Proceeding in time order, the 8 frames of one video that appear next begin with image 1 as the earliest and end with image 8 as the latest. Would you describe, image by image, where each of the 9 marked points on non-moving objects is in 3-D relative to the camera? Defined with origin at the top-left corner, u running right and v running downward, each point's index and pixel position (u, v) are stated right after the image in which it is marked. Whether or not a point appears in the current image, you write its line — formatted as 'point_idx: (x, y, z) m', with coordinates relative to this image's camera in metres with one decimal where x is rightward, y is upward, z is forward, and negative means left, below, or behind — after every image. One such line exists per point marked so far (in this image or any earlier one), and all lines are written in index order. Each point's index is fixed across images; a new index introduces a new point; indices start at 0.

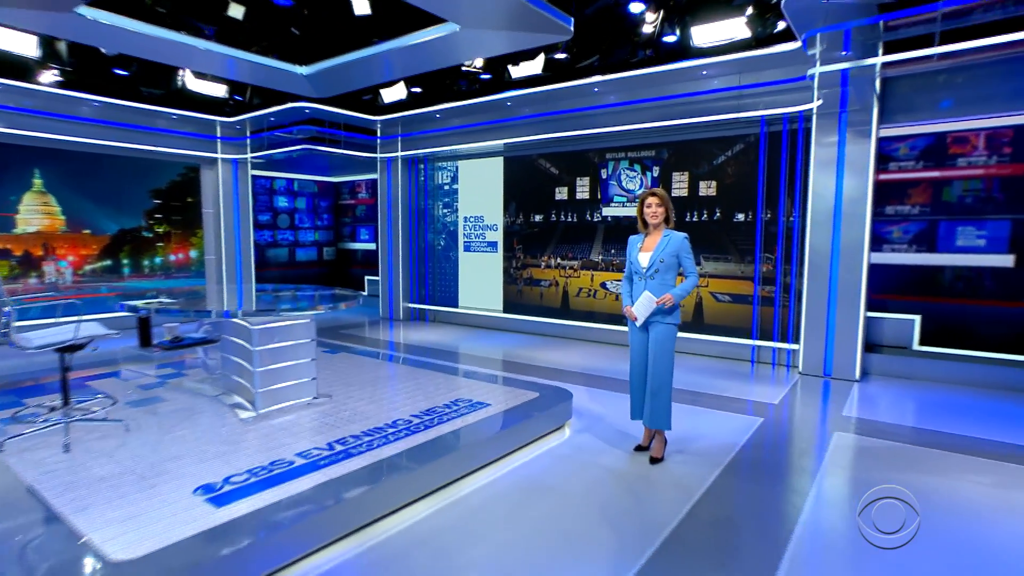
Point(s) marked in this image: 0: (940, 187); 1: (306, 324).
0: (+3.5, +0.9, +5.9) m
1: (-1.4, -0.3, +4.8) m
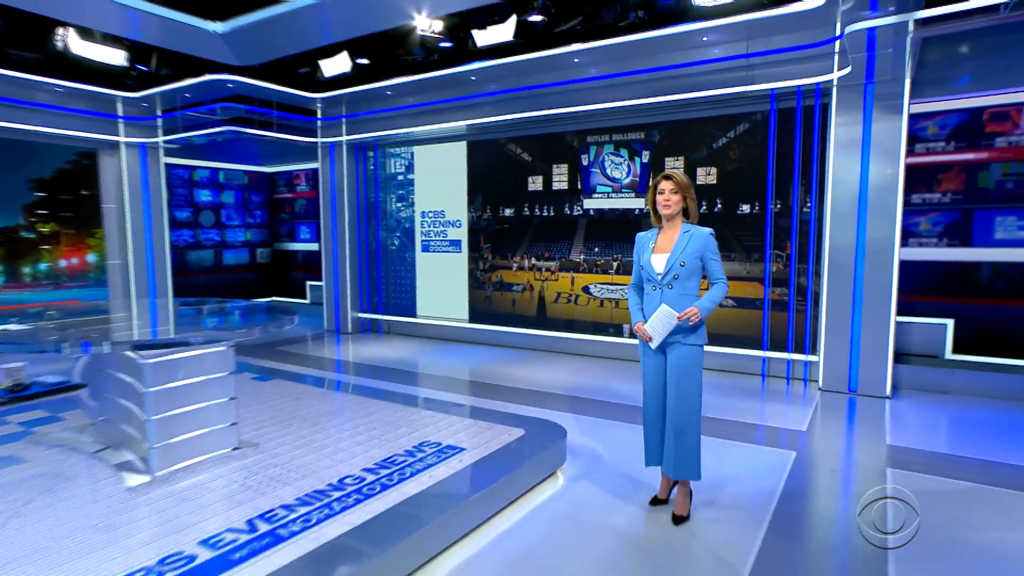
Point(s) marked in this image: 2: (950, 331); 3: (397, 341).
0: (+3.3, +0.9, +5.1) m
1: (-1.5, -0.3, +3.7) m
2: (+3.2, -0.3, +5.2) m
3: (-1.2, -0.6, +7.4) m
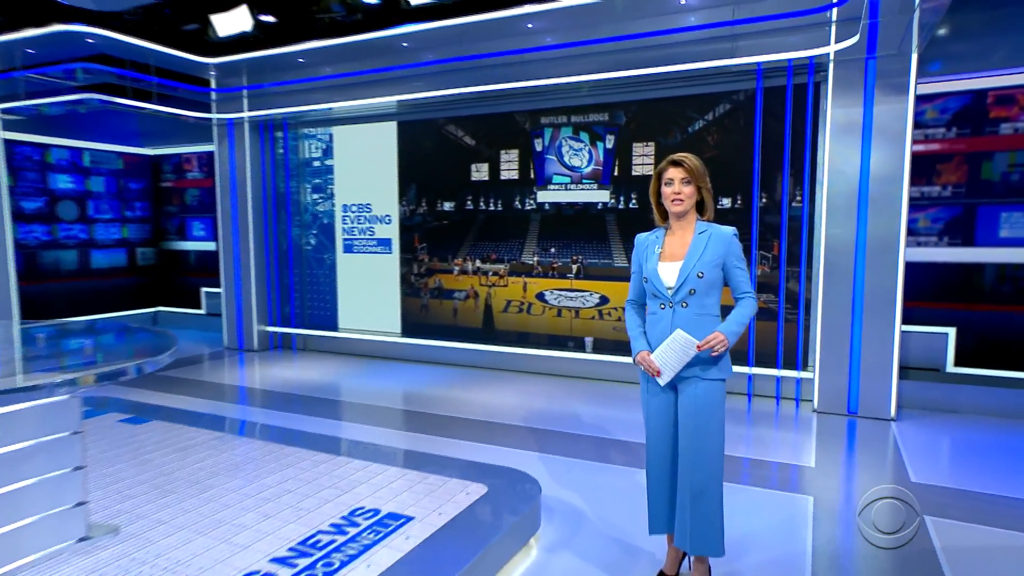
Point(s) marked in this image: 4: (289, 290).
0: (+3.0, +0.8, +4.5) m
1: (-1.6, -0.4, +2.5) m
2: (+2.8, -0.3, +4.6) m
3: (-1.8, -0.7, +6.2) m
4: (-2.1, 0.0, +6.6) m
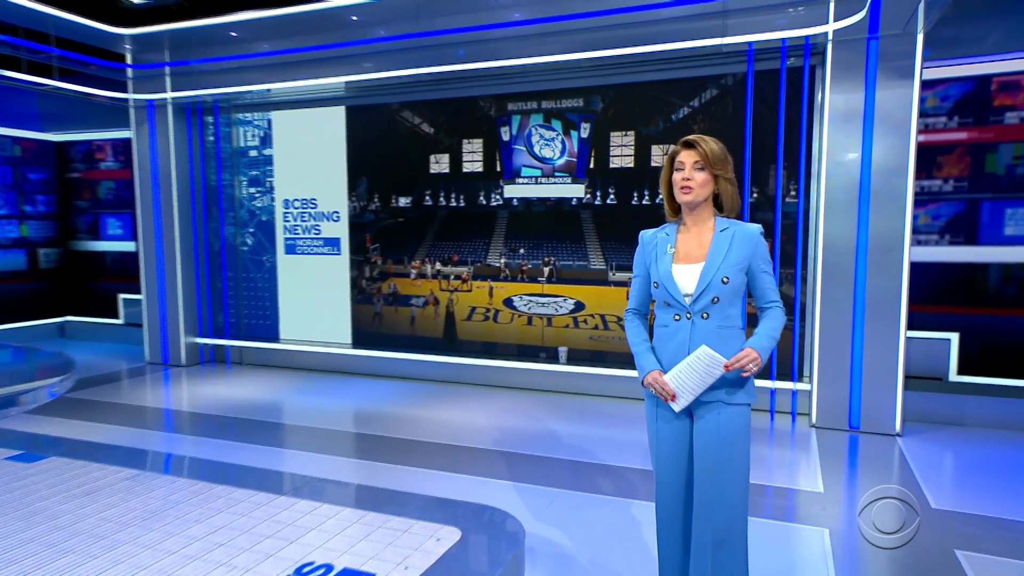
0: (+2.8, +0.8, +4.1) m
1: (-1.7, -0.5, +1.9) m
2: (+2.7, -0.4, +4.2) m
3: (-2.1, -0.7, +5.5) m
4: (-2.4, -0.1, +5.9) m
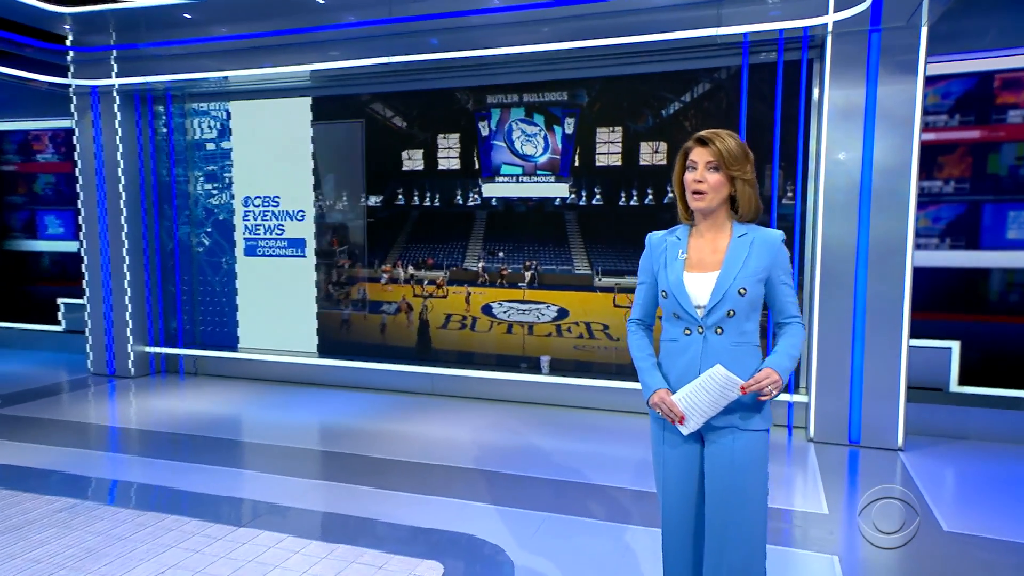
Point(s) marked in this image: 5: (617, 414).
0: (+2.7, +0.8, +4.0) m
1: (-1.7, -0.5, +1.5) m
2: (+2.6, -0.4, +4.0) m
3: (-2.2, -0.7, +5.1) m
4: (-2.6, -0.1, +5.5) m
5: (+0.7, -0.8, +4.6) m
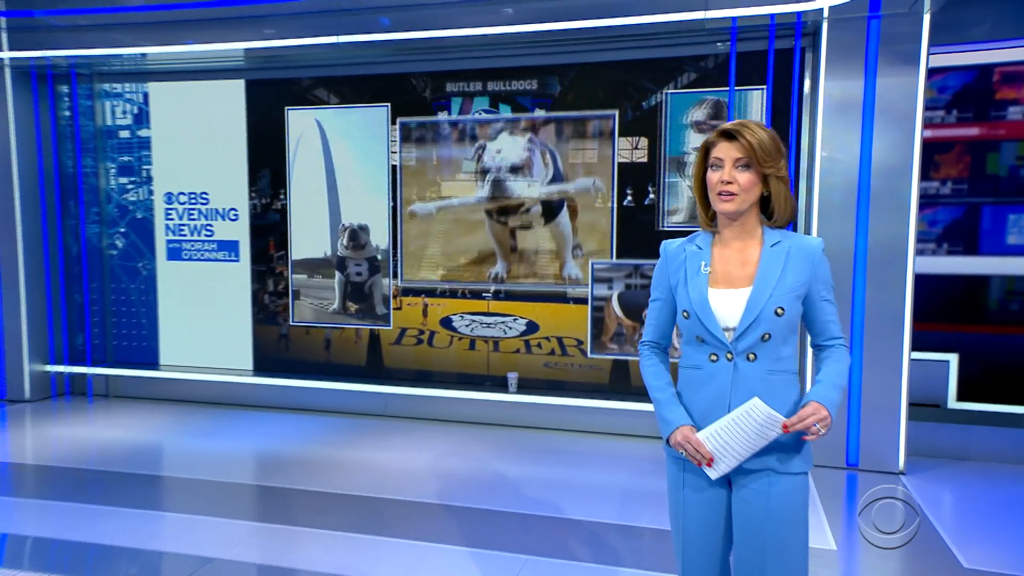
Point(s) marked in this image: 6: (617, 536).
0: (+2.5, +0.7, +3.7) m
1: (-1.6, -0.6, +0.9) m
2: (+2.4, -0.4, +3.8) m
3: (-2.5, -0.8, +4.5) m
4: (-2.9, -0.2, +4.8) m
5: (+0.5, -0.9, +4.2) m
6: (+0.5, -1.1, +3.1) m
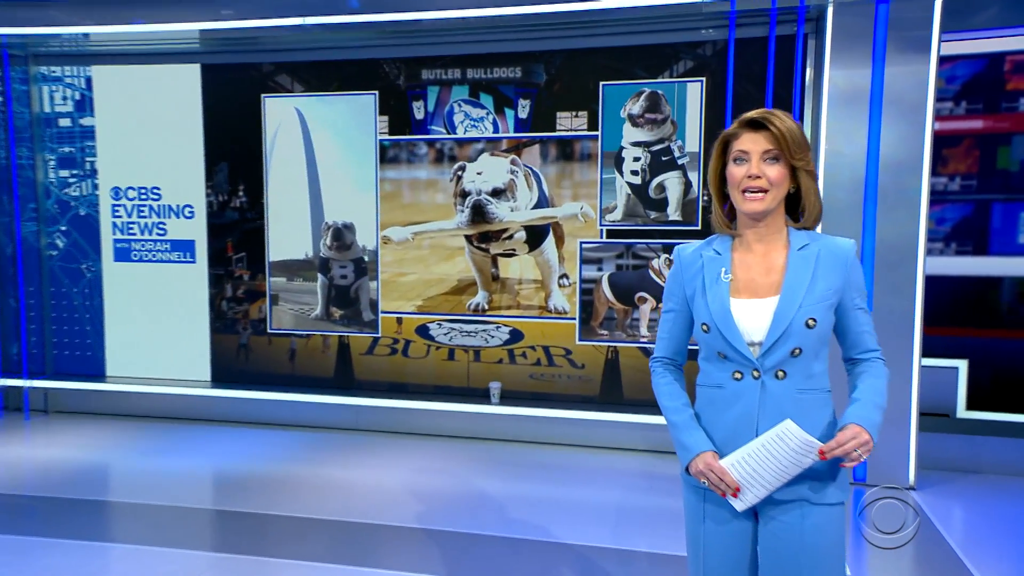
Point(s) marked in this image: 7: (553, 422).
0: (+2.4, +0.7, +3.5) m
1: (-1.6, -0.6, +0.5) m
2: (+2.3, -0.4, +3.6) m
3: (-2.6, -0.8, +4.1) m
4: (-3.0, -0.2, +4.4) m
5: (+0.4, -0.9, +3.9) m
6: (+0.4, -1.1, +2.9) m
7: (+0.2, -0.8, +4.0) m
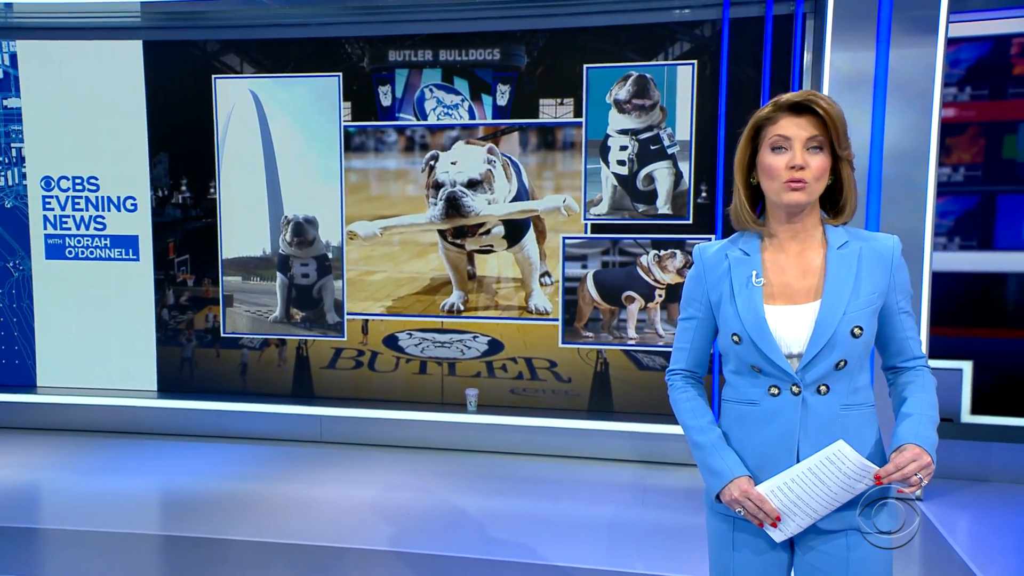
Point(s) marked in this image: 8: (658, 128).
0: (+2.3, +0.7, +3.3) m
1: (-1.6, -0.6, +0.2) m
2: (+2.2, -0.4, +3.4) m
3: (-2.7, -0.8, +3.7) m
4: (-3.2, -0.2, +4.0) m
5: (+0.2, -0.9, +3.7) m
6: (+0.3, -1.1, +2.6) m
7: (+0.1, -0.8, +3.7) m
8: (+0.7, +0.8, +3.4) m
